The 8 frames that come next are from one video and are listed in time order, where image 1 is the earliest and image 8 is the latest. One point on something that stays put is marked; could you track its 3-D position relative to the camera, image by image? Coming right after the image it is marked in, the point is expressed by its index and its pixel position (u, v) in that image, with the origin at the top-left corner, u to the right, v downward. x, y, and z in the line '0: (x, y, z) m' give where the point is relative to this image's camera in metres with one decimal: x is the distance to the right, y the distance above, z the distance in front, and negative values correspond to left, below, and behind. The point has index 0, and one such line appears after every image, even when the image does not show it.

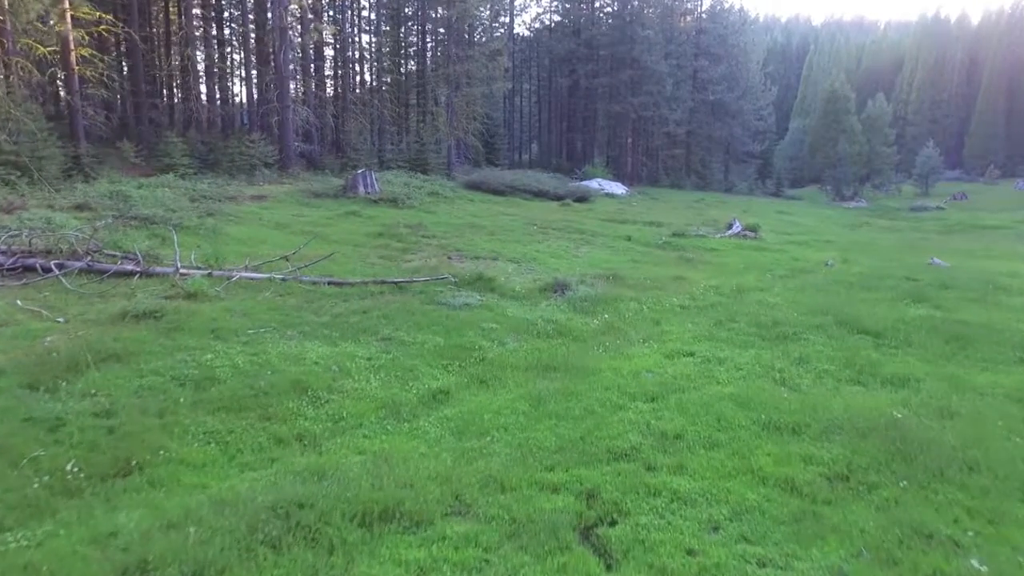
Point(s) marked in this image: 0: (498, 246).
0: (-0.3, +0.9, +16.8) m
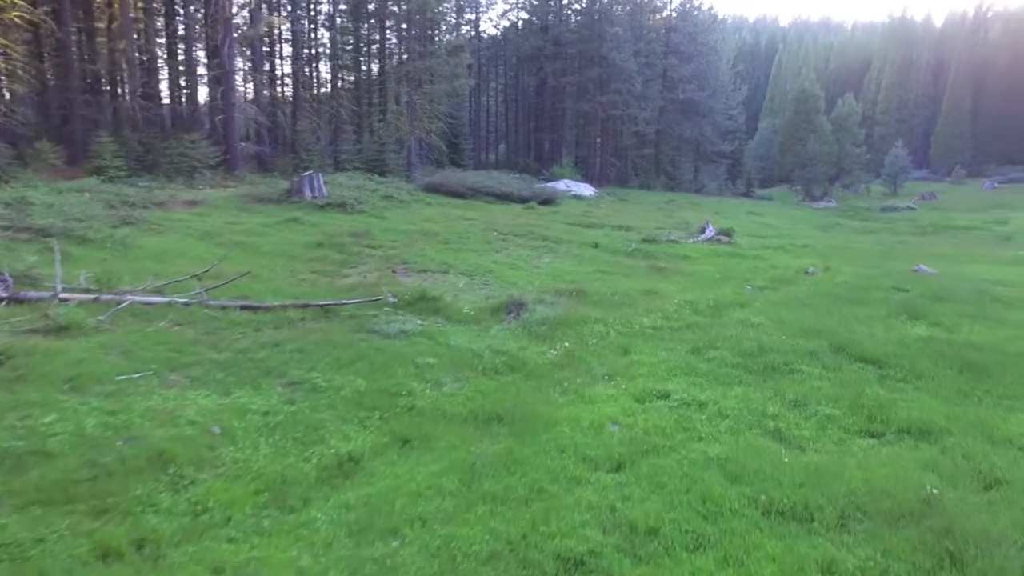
0: (-1.1, +0.6, +15.2) m
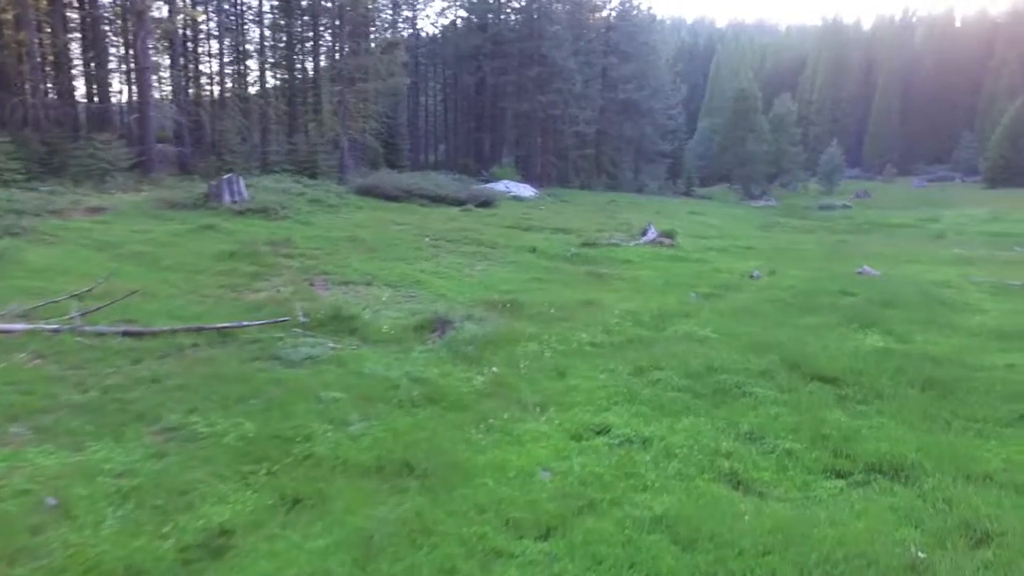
0: (-2.3, +0.4, +14.1) m
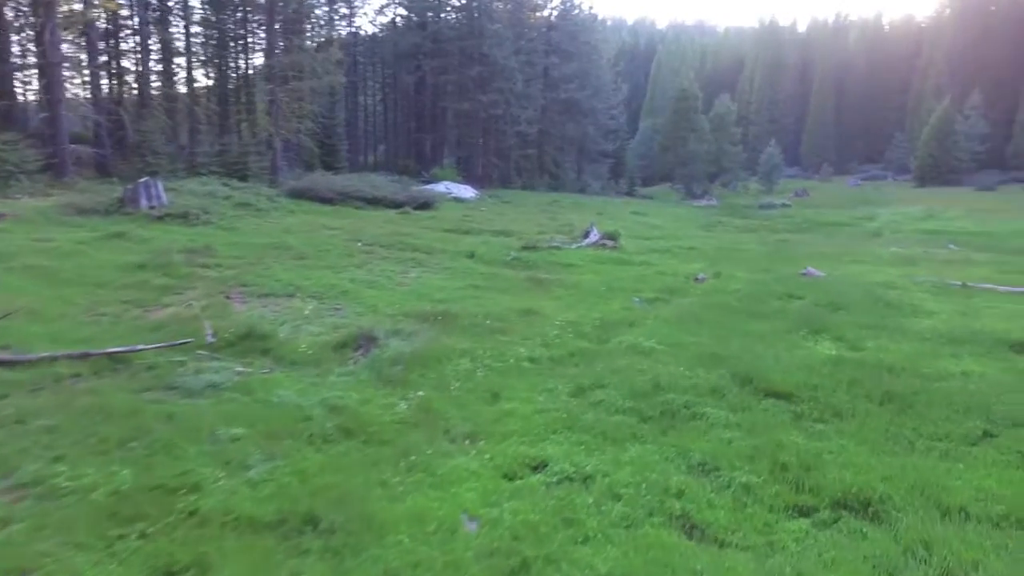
0: (-3.4, +0.2, +13.2) m
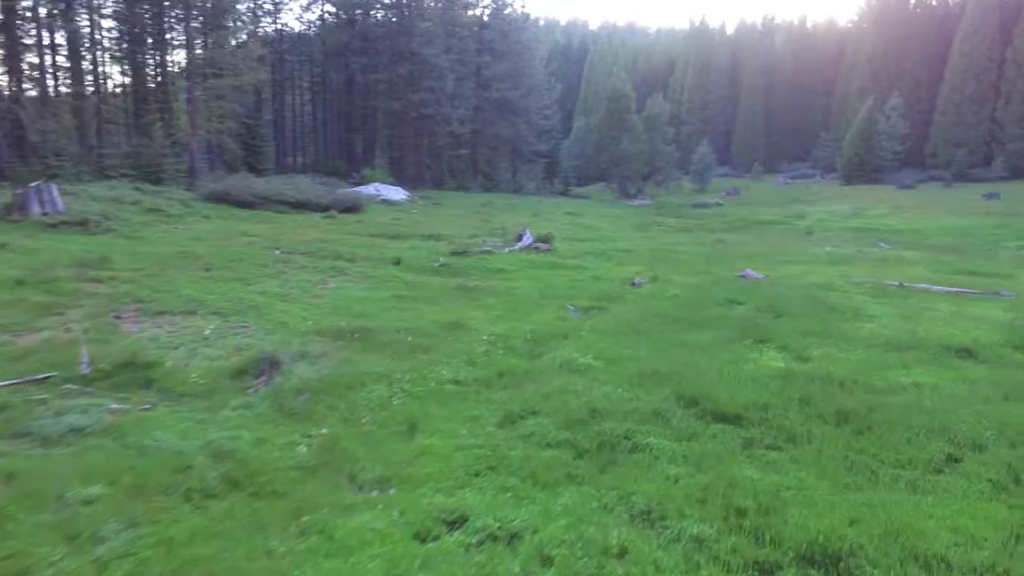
0: (-4.5, 0.0, +12.0) m
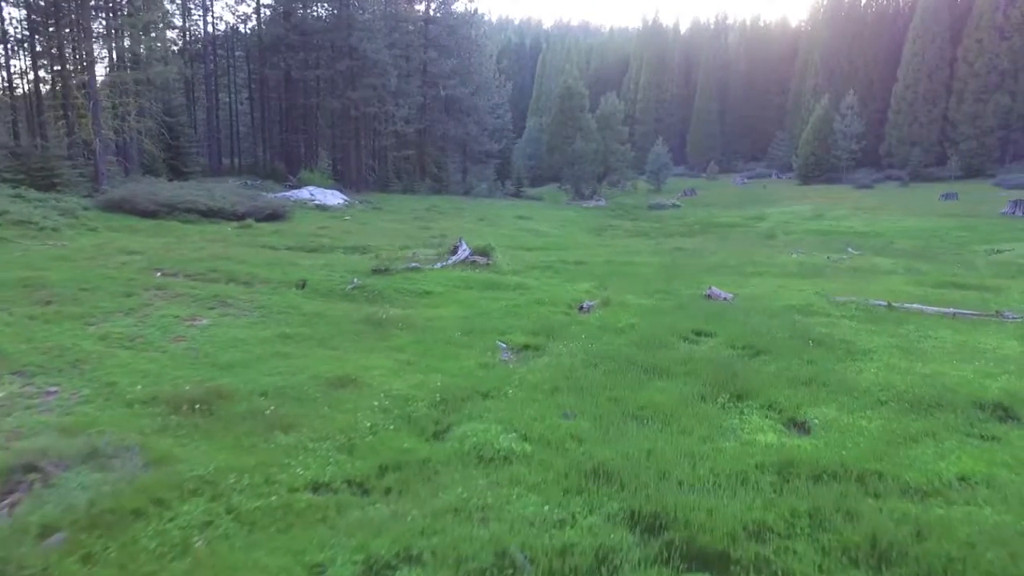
0: (-5.5, -0.5, +9.3) m
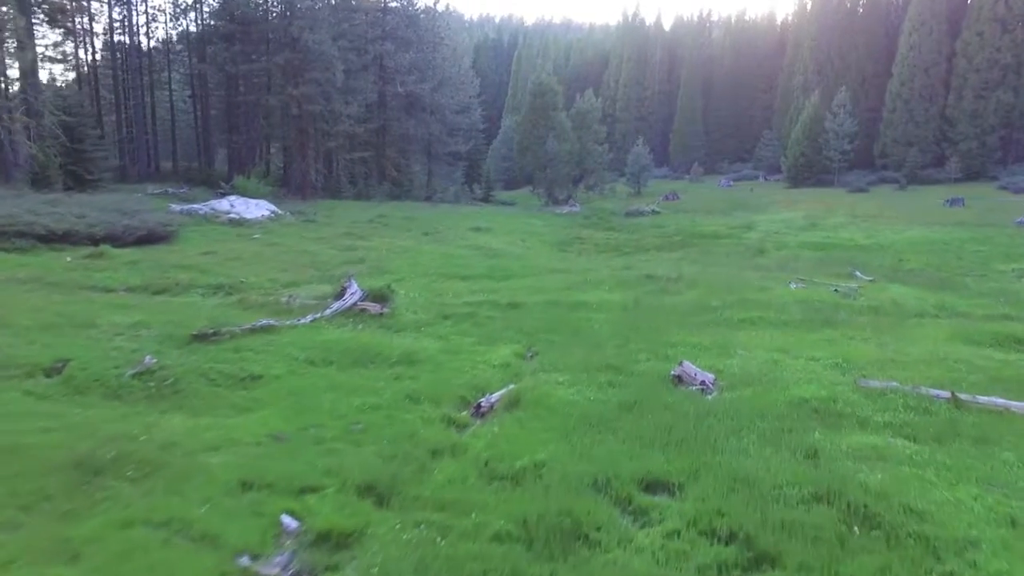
0: (-7.0, -1.5, +4.4) m
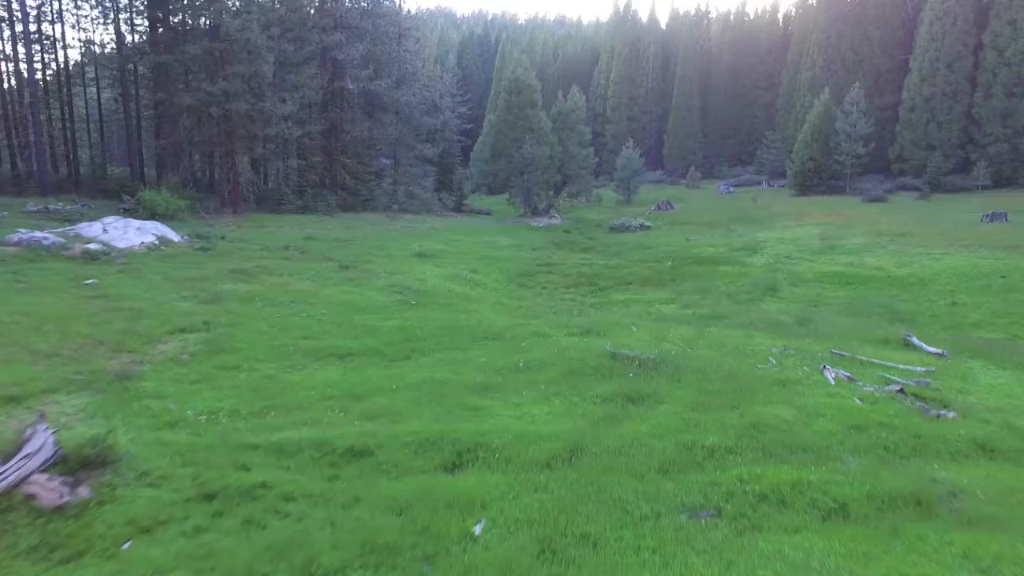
0: (-8.6, -2.9, -2.0) m
